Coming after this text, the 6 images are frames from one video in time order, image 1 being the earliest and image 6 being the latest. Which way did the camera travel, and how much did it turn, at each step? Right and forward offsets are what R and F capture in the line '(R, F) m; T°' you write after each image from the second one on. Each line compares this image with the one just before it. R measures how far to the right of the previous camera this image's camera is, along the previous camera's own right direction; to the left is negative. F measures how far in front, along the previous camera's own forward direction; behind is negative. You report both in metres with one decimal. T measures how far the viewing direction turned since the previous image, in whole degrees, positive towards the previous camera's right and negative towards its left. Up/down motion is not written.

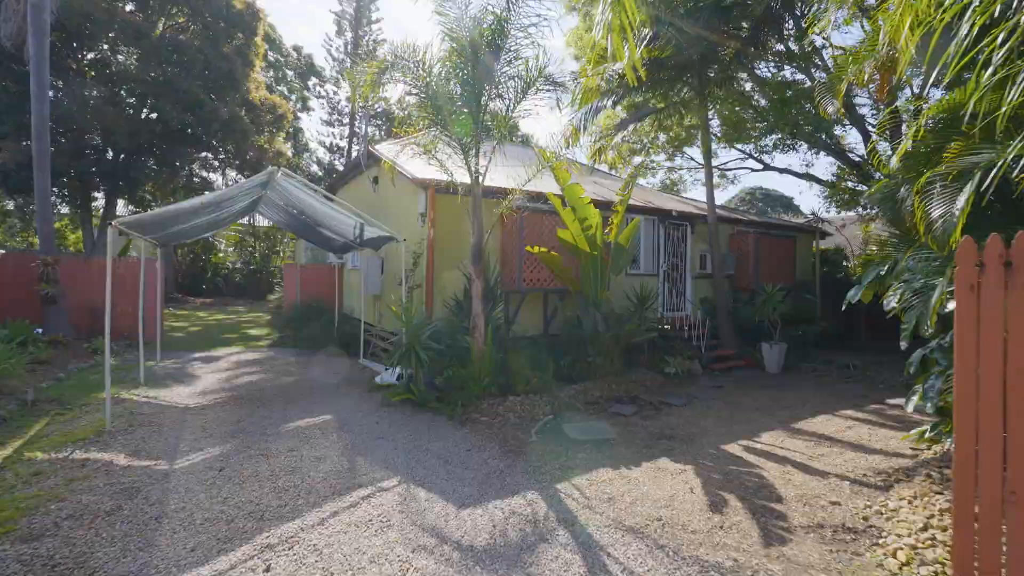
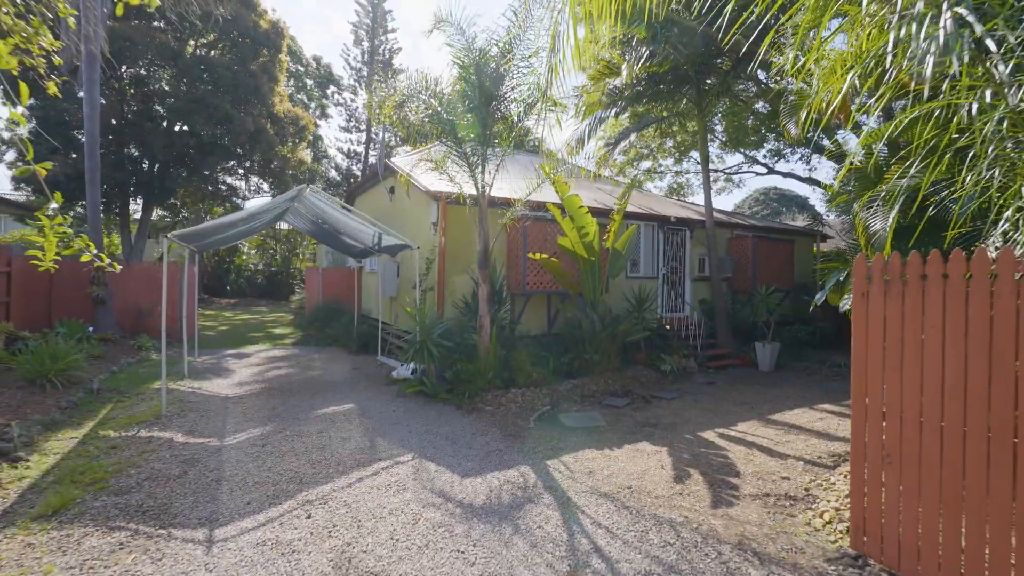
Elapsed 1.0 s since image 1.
(+0.2, -0.7) m; -2°
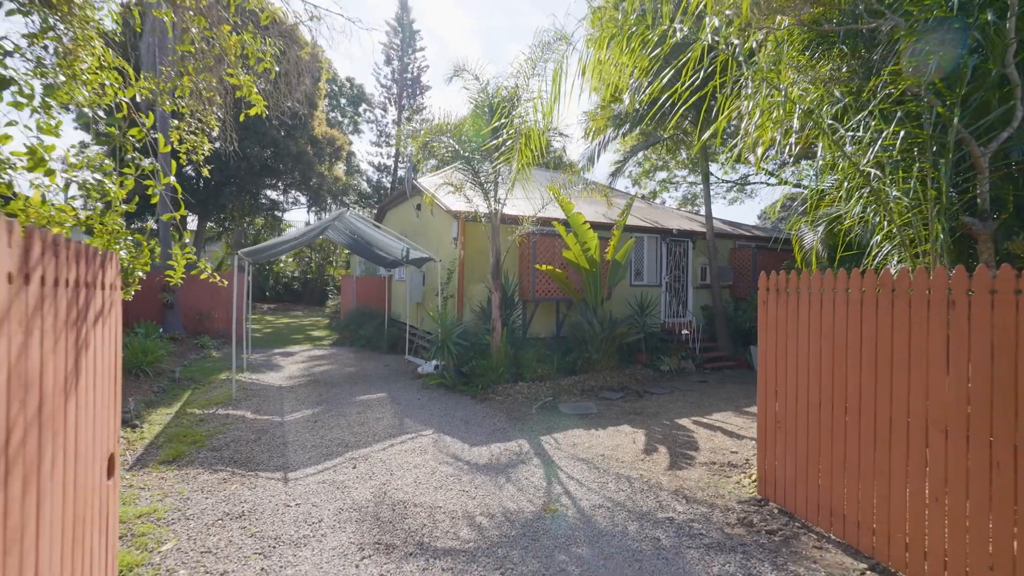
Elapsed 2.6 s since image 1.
(+0.3, -1.1) m; -3°
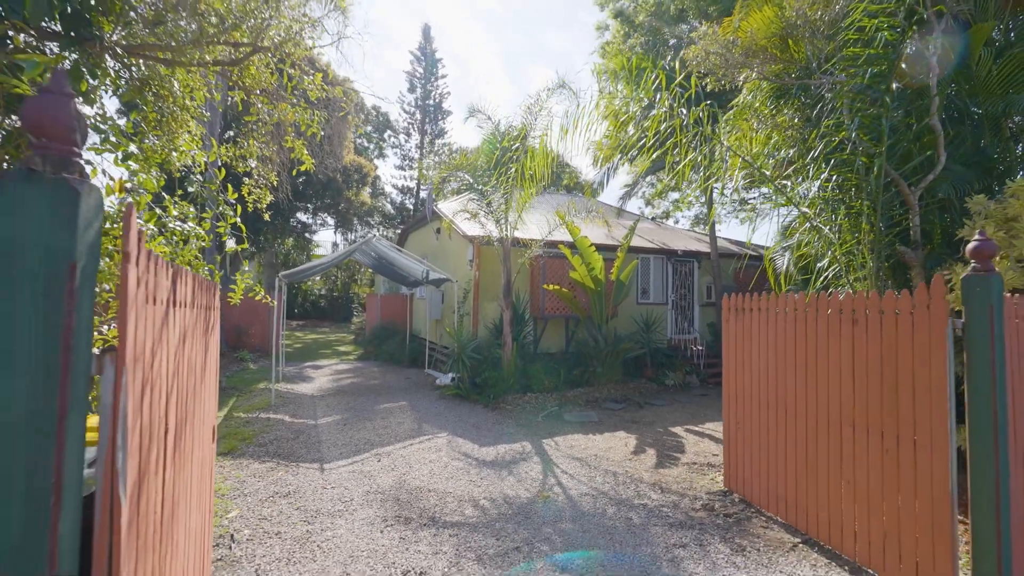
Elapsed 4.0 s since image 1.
(+0.2, -0.8) m; -3°
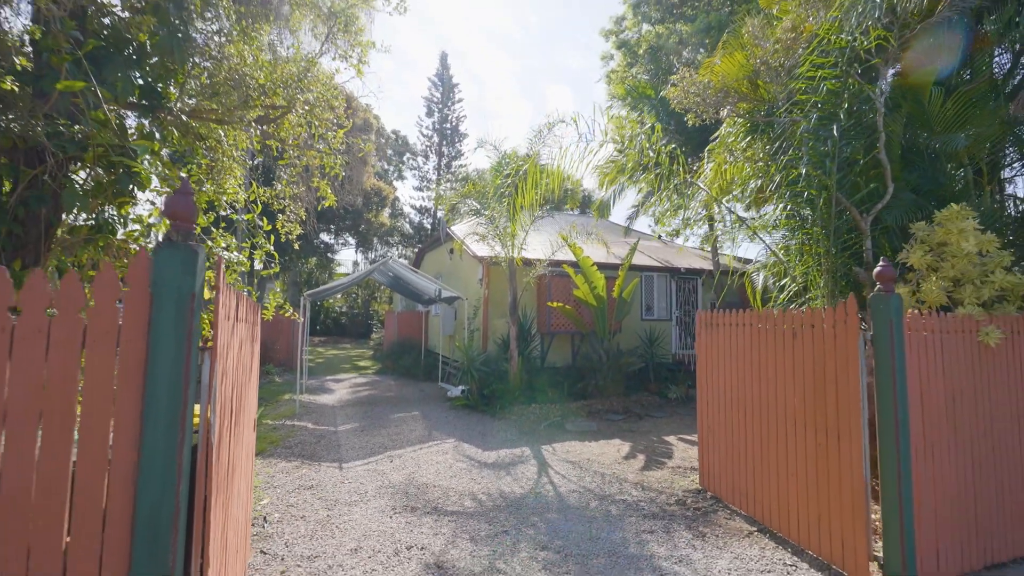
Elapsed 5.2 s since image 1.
(+0.3, -0.6) m; -2°
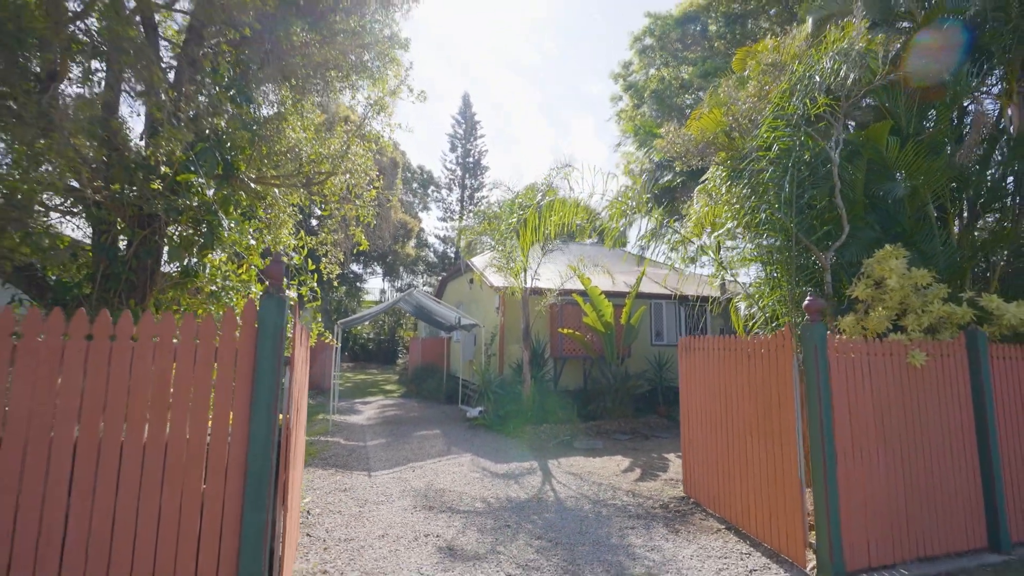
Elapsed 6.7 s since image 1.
(+0.3, -0.9) m; -3°
